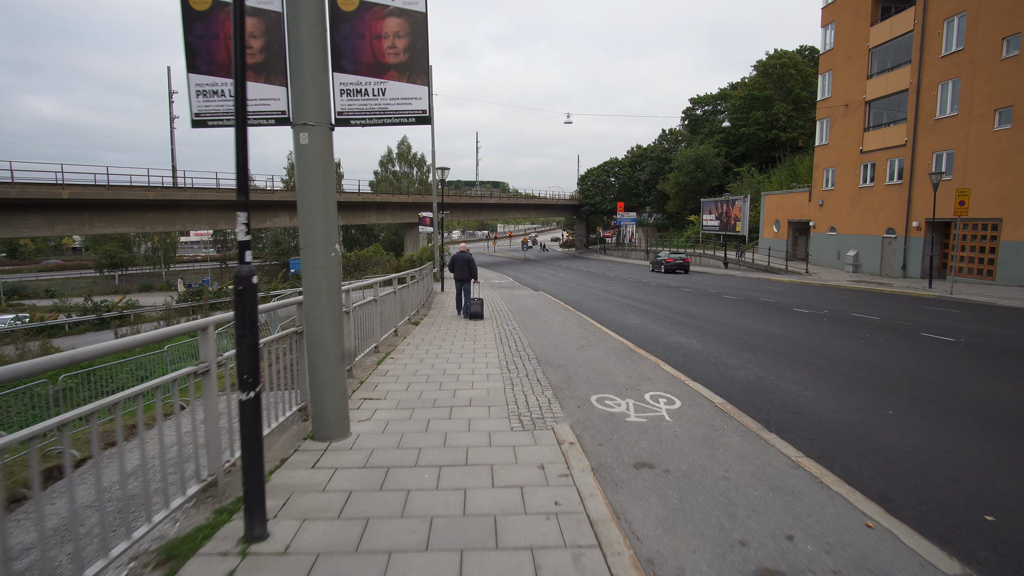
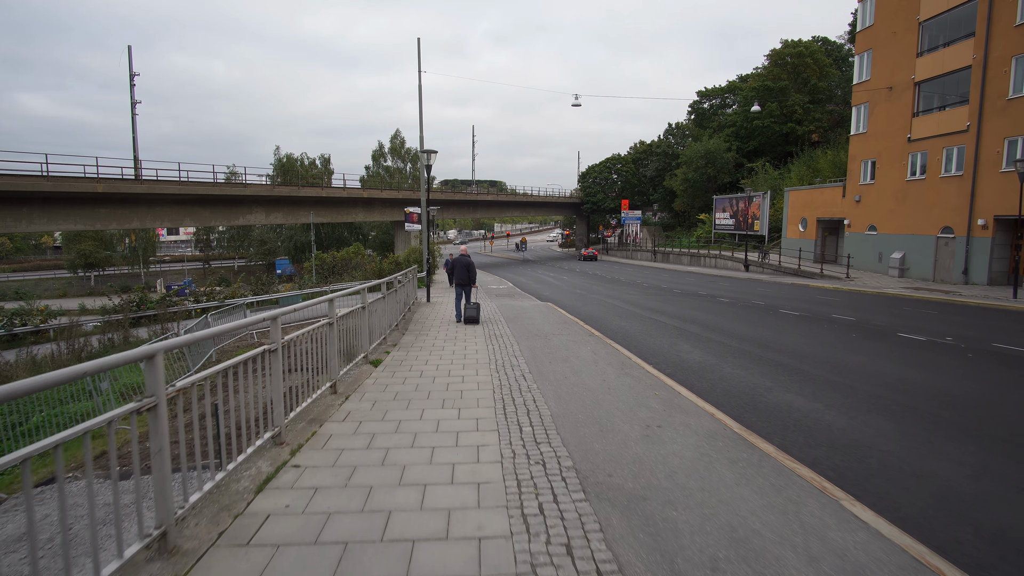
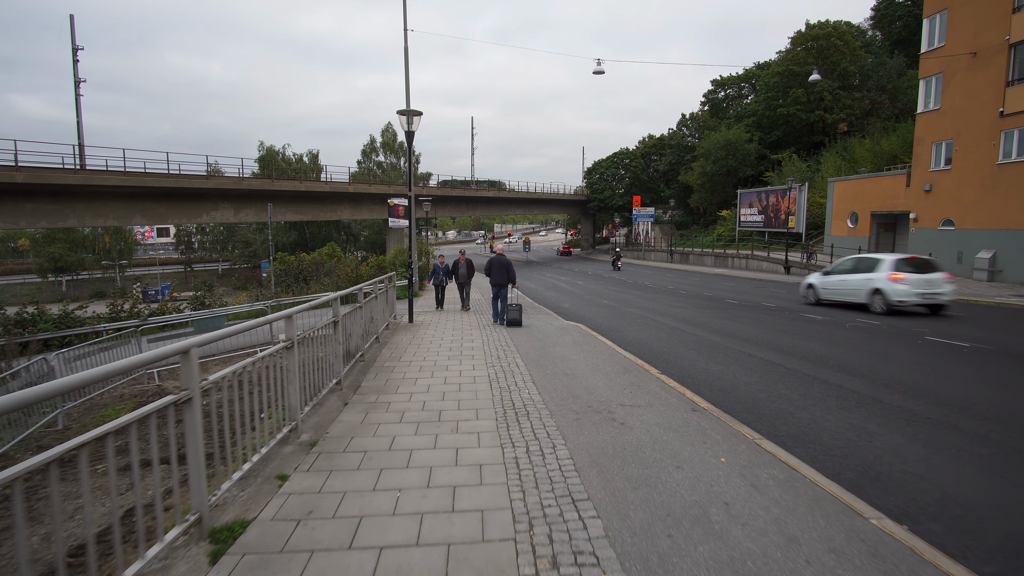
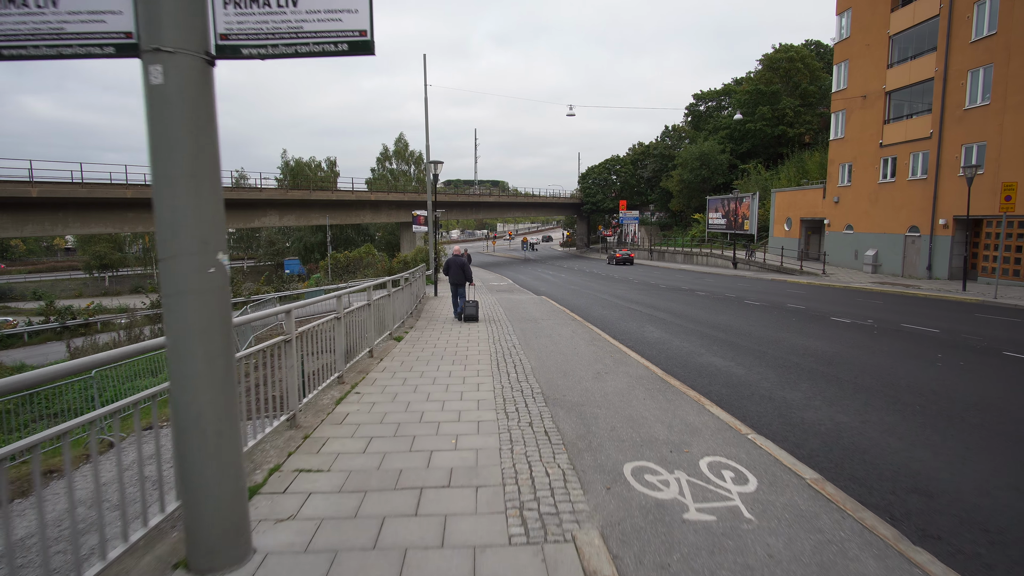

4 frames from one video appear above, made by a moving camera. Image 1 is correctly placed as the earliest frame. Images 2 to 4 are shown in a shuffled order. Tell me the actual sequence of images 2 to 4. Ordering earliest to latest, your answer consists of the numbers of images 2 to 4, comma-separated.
4, 2, 3
